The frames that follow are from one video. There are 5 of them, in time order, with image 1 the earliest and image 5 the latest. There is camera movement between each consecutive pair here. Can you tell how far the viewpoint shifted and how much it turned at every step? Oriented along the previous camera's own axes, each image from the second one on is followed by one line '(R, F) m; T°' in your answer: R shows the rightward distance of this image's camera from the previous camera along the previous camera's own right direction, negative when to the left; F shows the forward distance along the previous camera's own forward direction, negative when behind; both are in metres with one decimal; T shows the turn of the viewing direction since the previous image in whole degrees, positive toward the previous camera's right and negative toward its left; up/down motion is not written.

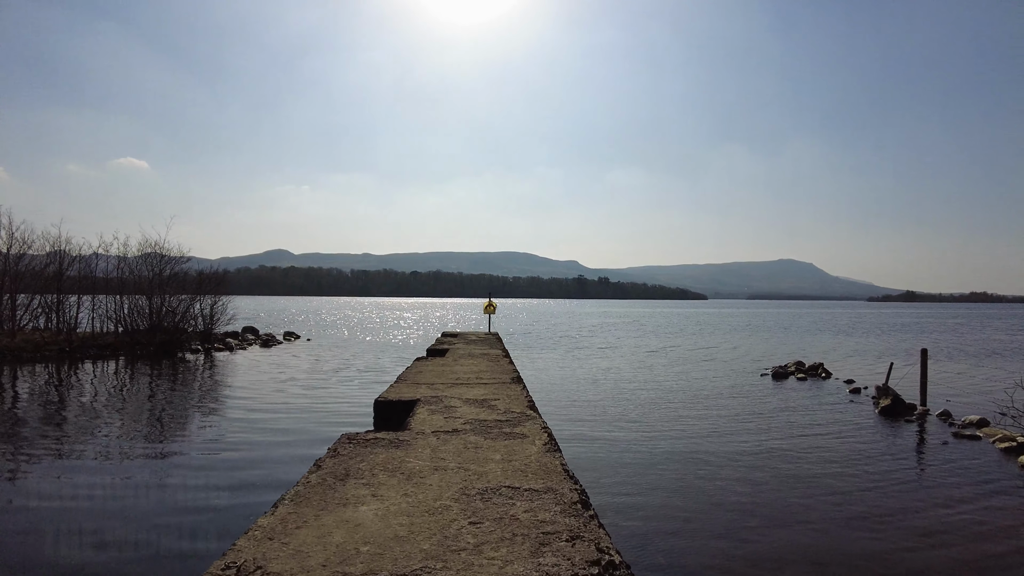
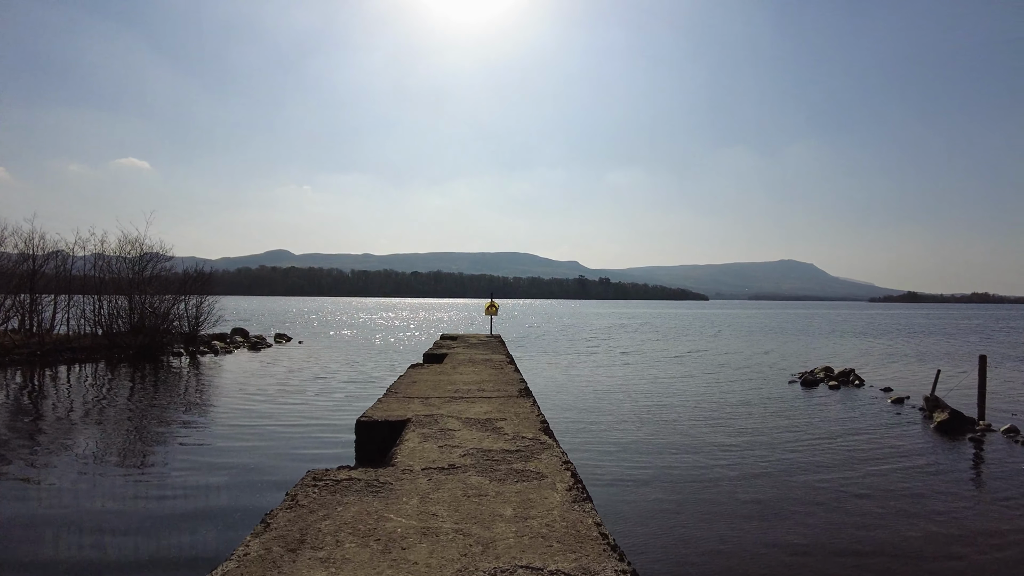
(-0.1, +1.2) m; 0°
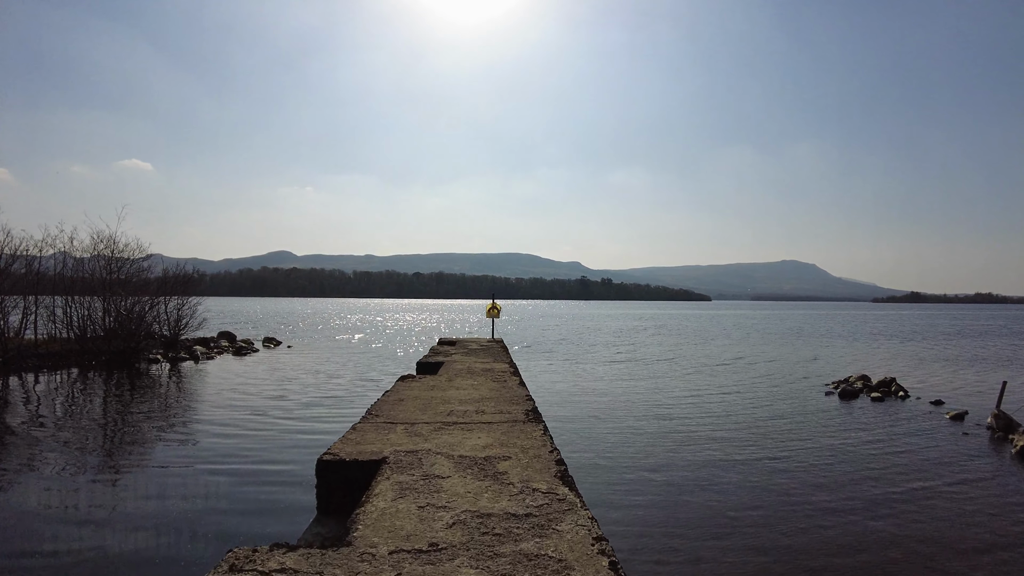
(0.0, +1.4) m; 0°
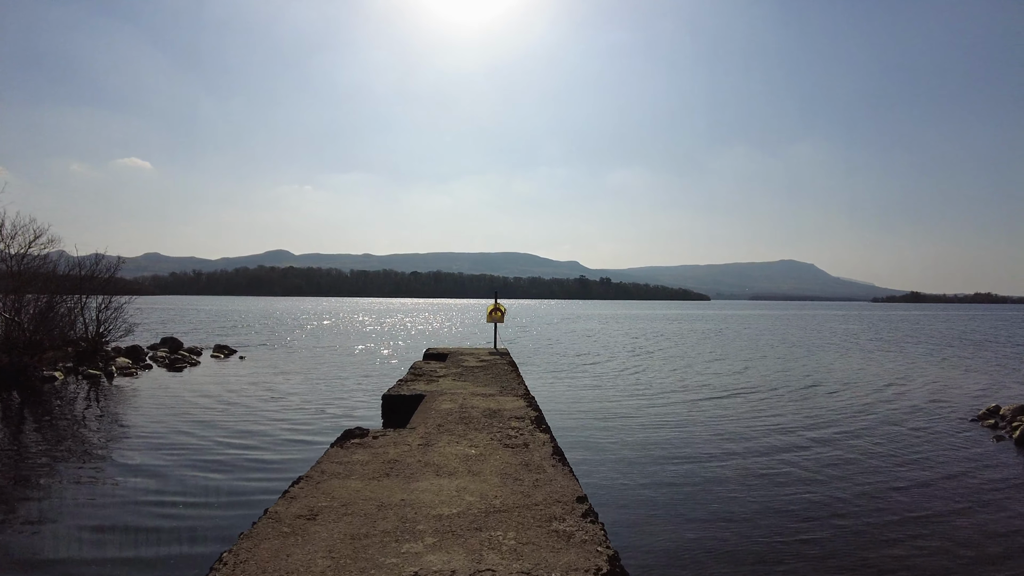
(-0.2, +3.9) m; 0°
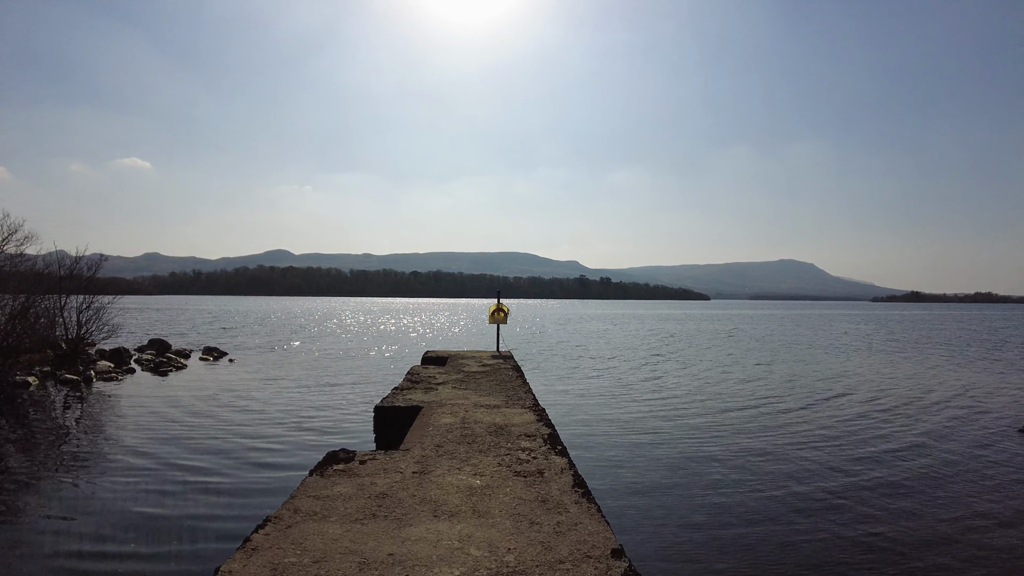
(-0.1, +0.8) m; 0°
